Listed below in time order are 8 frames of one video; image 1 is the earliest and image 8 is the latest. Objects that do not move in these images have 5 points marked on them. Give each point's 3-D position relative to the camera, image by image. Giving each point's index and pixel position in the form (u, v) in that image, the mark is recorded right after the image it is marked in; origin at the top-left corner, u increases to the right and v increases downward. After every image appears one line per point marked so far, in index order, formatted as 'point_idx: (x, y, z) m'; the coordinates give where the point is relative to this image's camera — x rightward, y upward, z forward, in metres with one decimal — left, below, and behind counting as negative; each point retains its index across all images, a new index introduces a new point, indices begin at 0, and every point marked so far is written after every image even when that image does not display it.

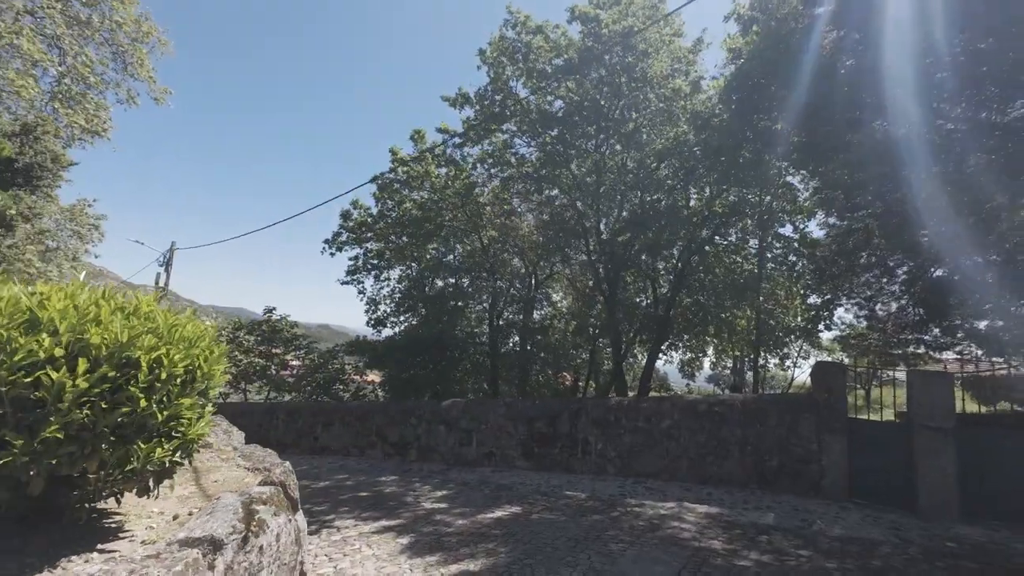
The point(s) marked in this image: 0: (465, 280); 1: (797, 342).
0: (-1.2, +0.4, +11.9) m
1: (+7.2, -1.4, +10.8) m
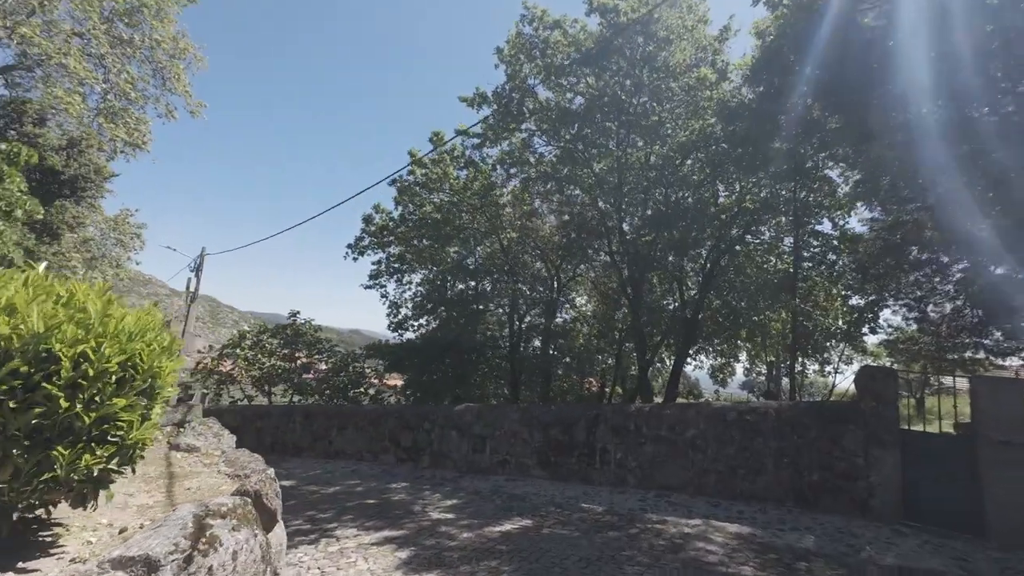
0: (-0.6, +0.3, +11.7) m
1: (+7.7, -1.4, +10.1) m
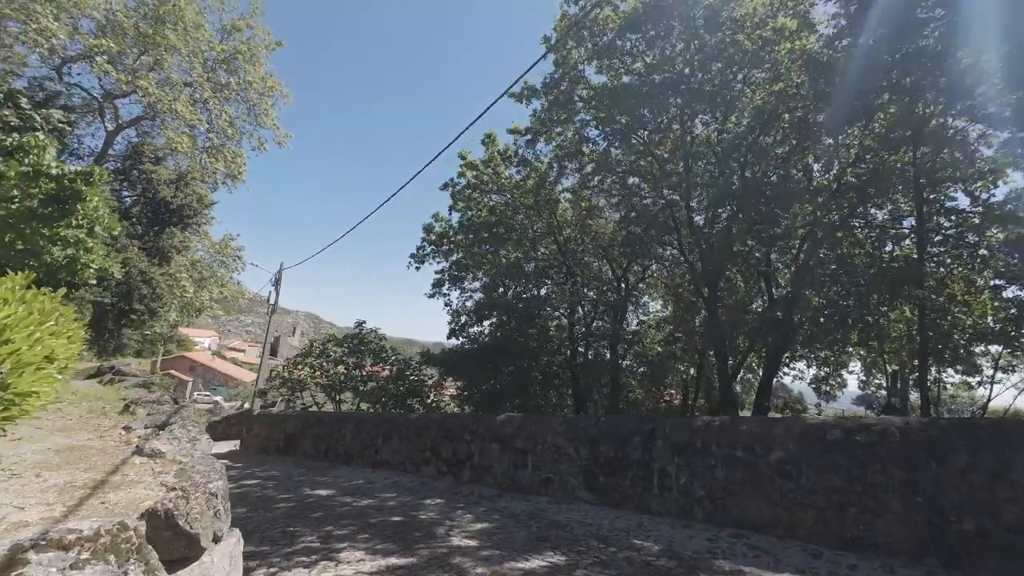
0: (+0.9, +0.2, +11.1) m
1: (+8.8, -1.1, +7.9) m
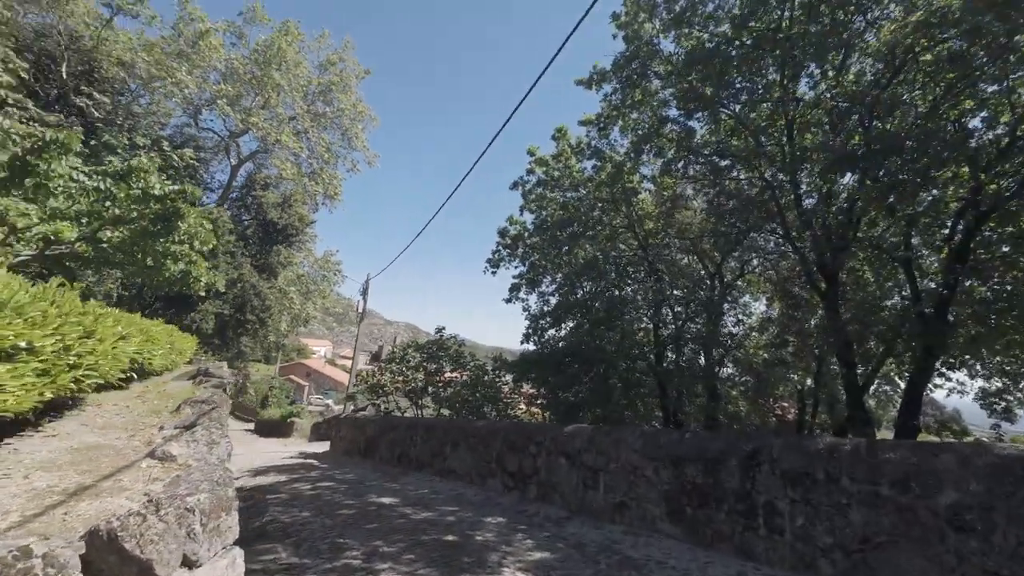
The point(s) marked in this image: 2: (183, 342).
0: (+2.7, +0.3, +10.1) m
1: (+9.8, -0.8, +5.4) m
2: (-6.2, -1.0, +8.2) m
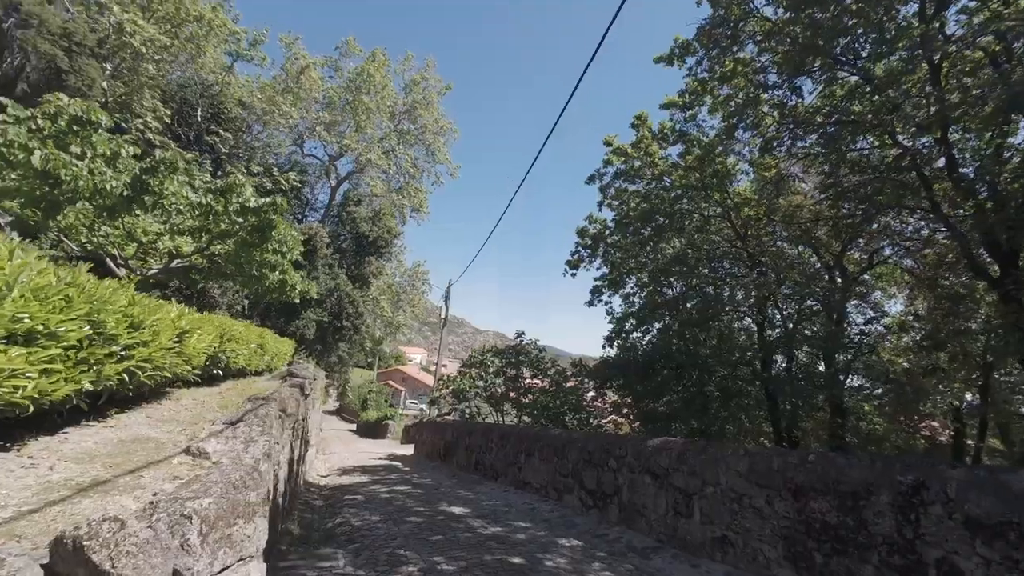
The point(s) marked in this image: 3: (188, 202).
0: (+4.4, +0.3, +8.9) m
1: (+10.5, -0.5, +2.8) m
2: (-4.7, -1.2, +8.8) m
3: (-5.4, +1.4, +7.1) m
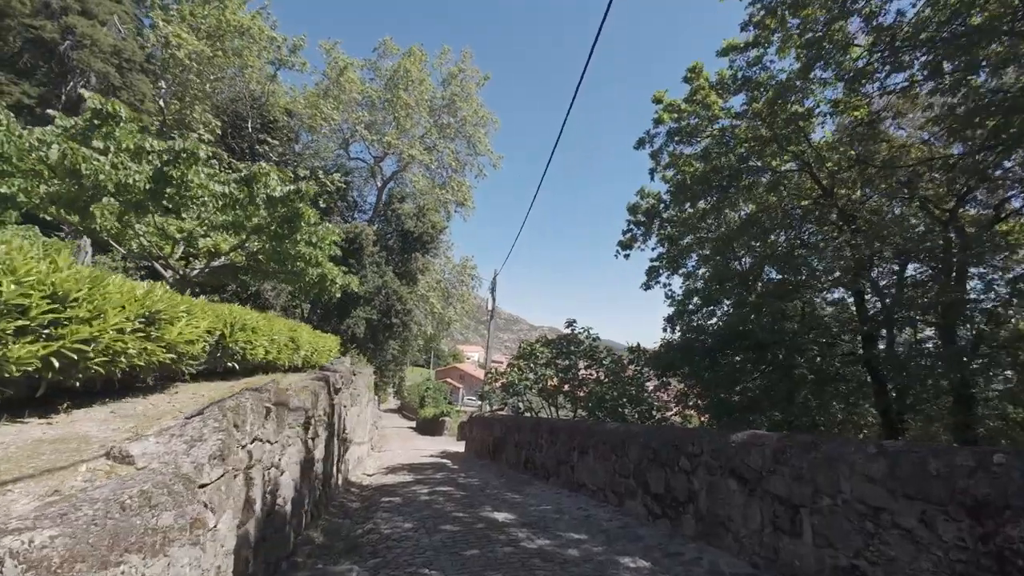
0: (+5.2, +0.9, +7.5) m
1: (+10.5, +0.4, +0.7) m
2: (-3.8, -1.0, +8.5) m
3: (-4.8, +1.5, +6.9) m
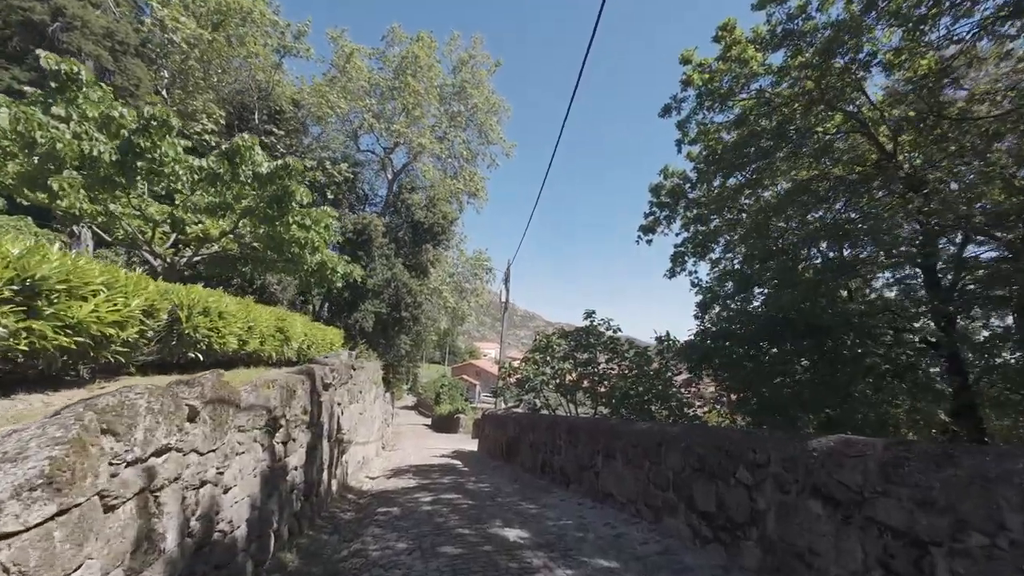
0: (+5.4, +1.3, +6.5) m
1: (+10.4, +0.7, -0.4) m
2: (-3.5, -0.8, +7.9) m
3: (-4.6, +1.7, +6.3) m
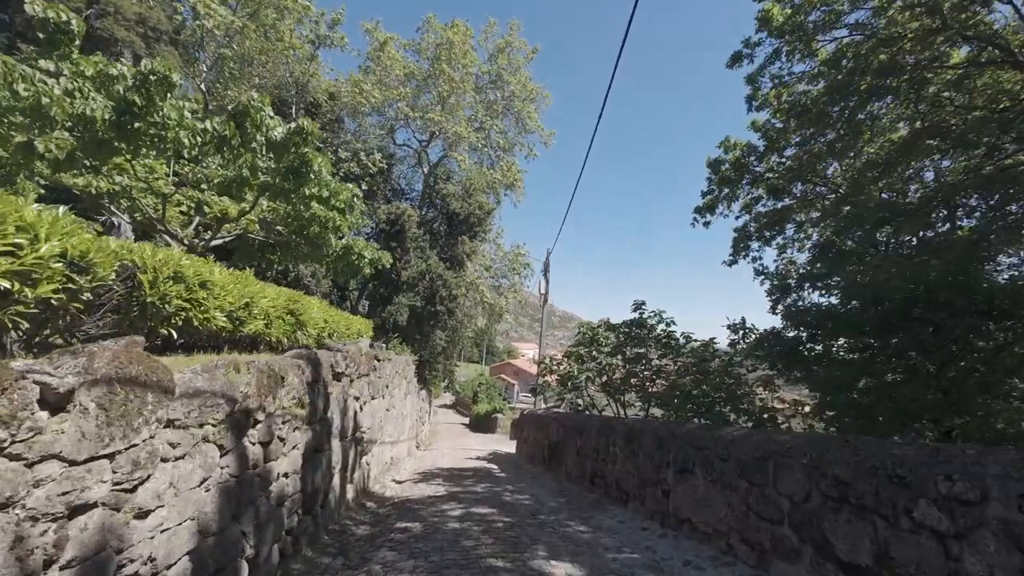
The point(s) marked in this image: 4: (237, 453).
0: (+5.9, +1.6, +5.1) m
1: (+10.3, +1.1, -2.3) m
2: (-2.8, -0.5, +7.2) m
3: (-4.1, +2.0, +5.7) m
4: (-1.5, -0.9, +2.4) m
